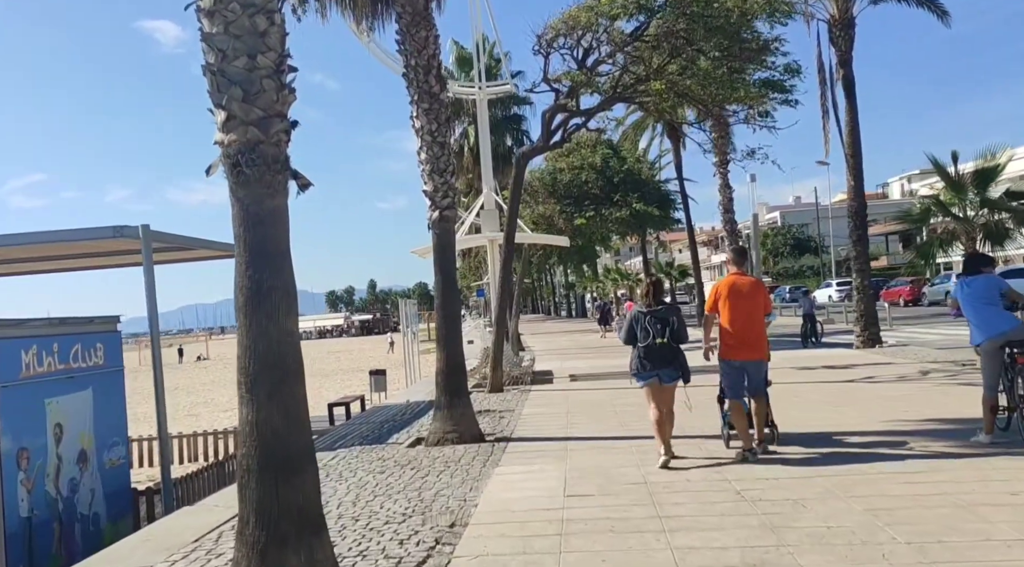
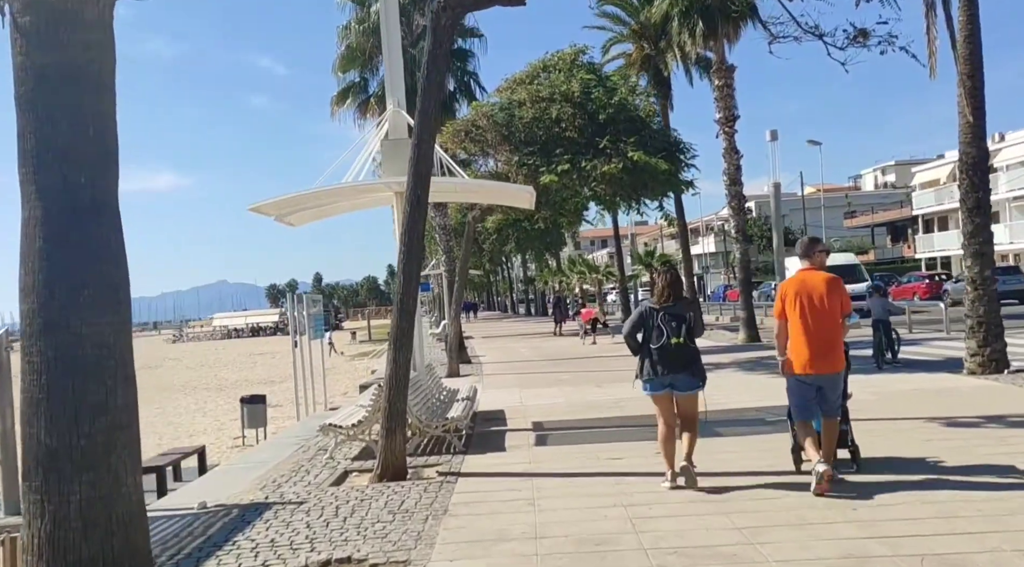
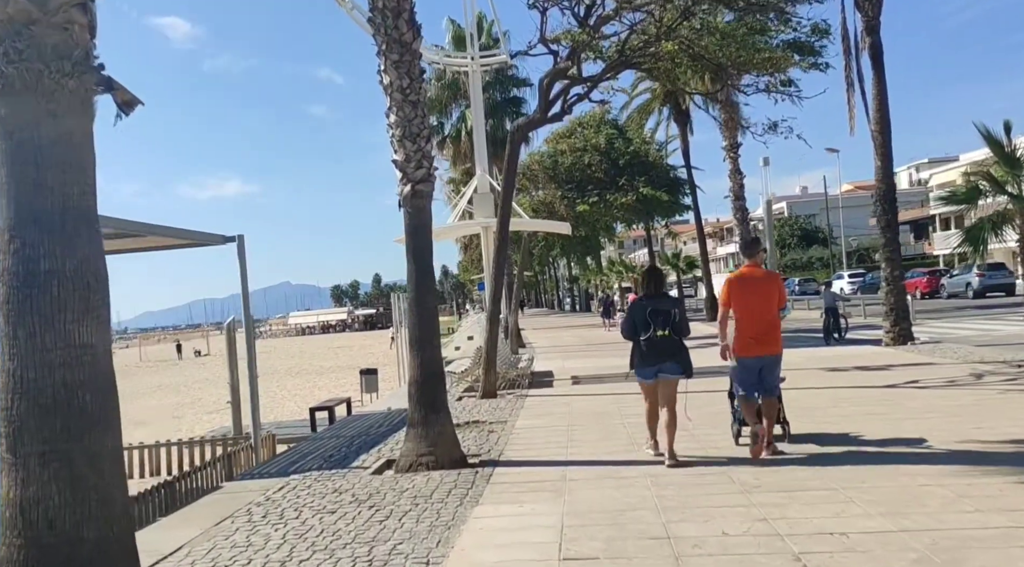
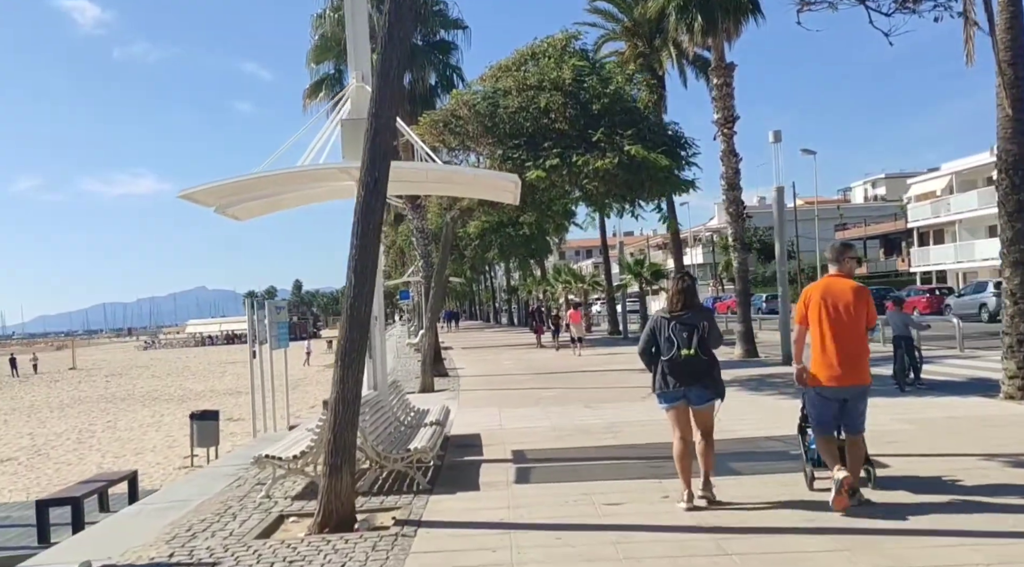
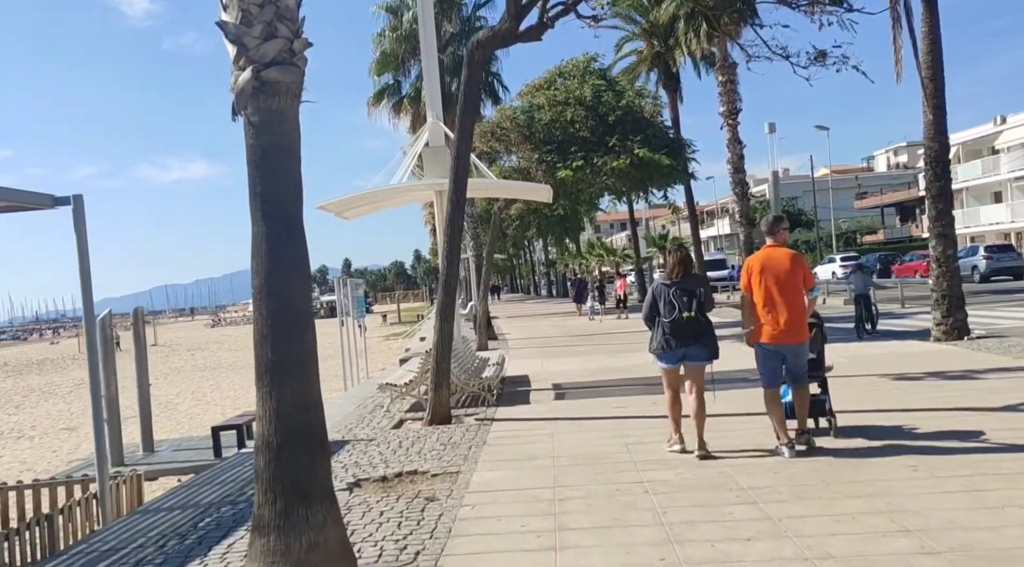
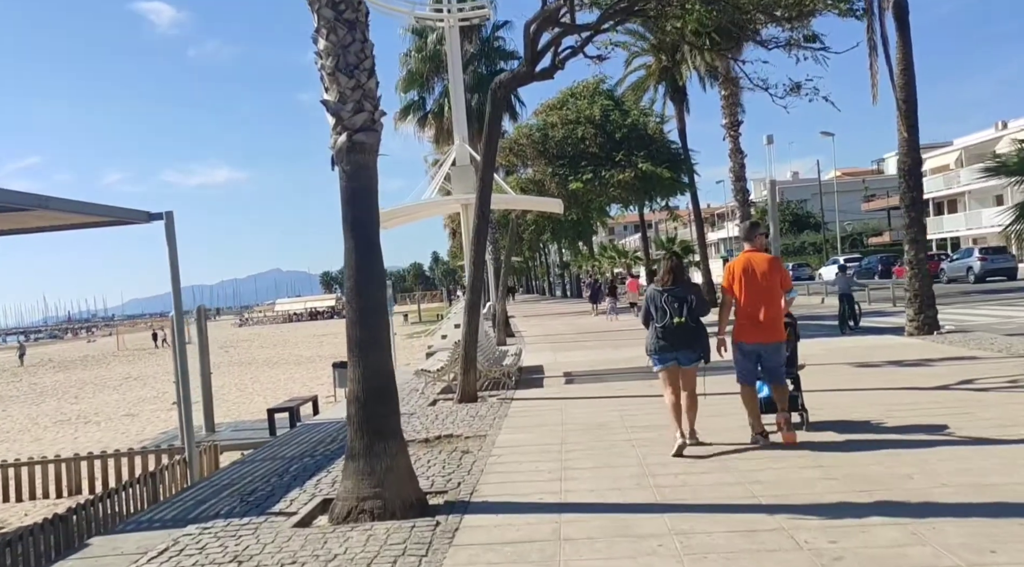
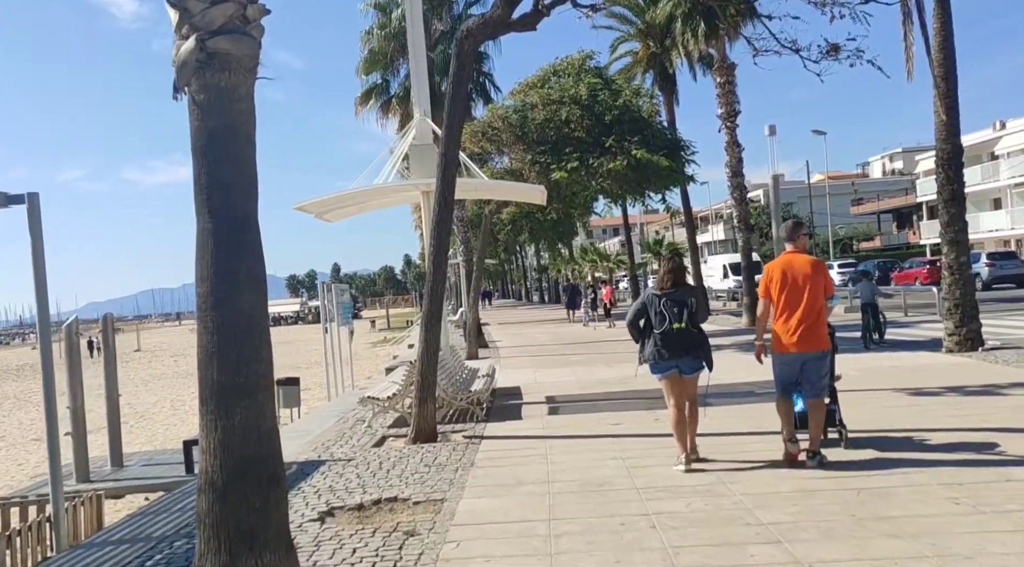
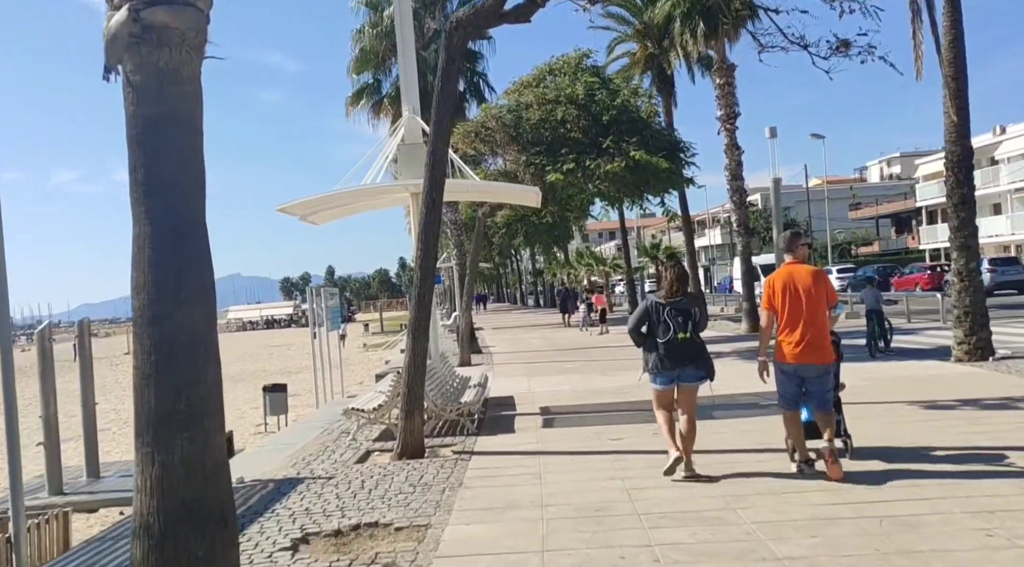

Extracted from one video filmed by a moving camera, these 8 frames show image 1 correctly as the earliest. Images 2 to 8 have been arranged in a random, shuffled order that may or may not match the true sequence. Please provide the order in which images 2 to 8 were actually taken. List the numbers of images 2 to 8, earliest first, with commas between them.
3, 6, 5, 7, 8, 2, 4
